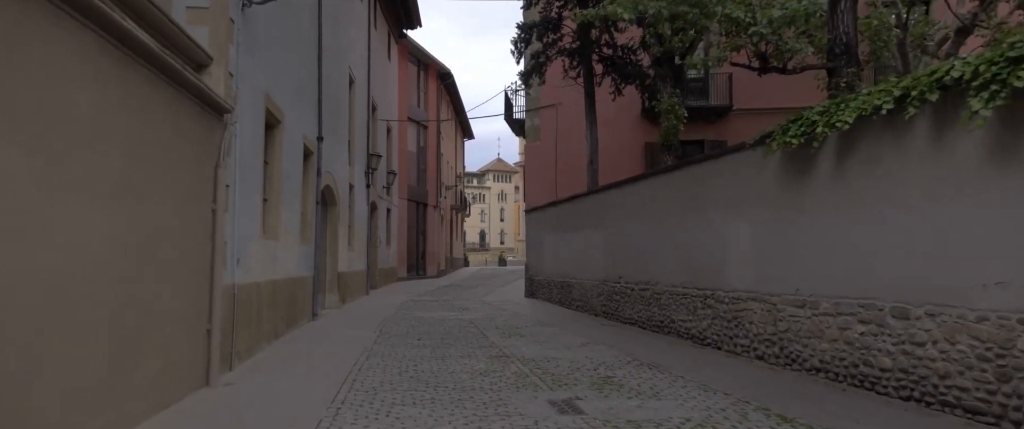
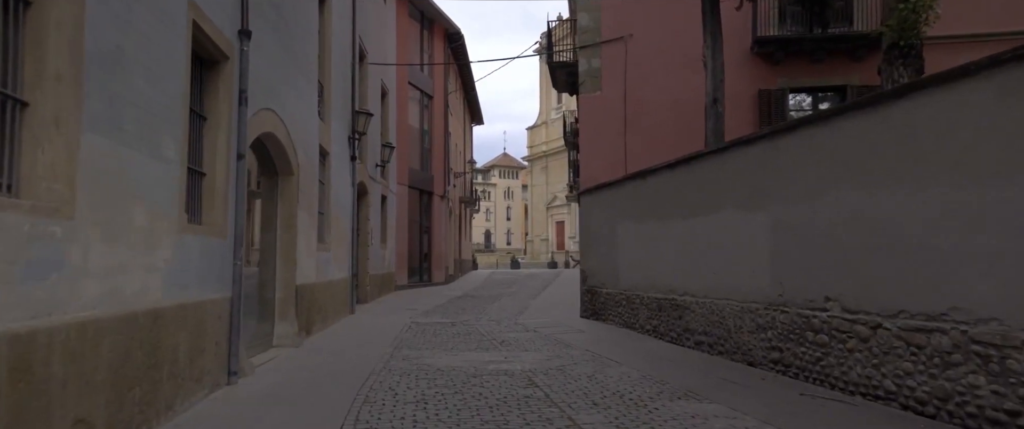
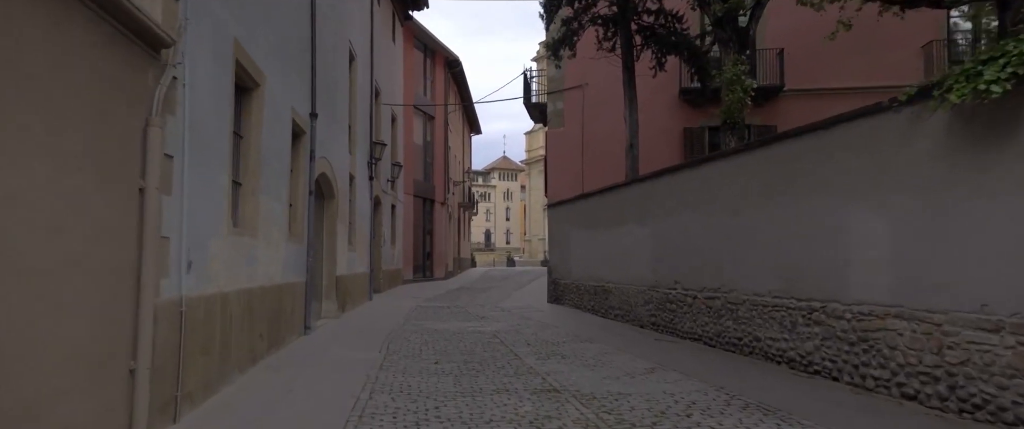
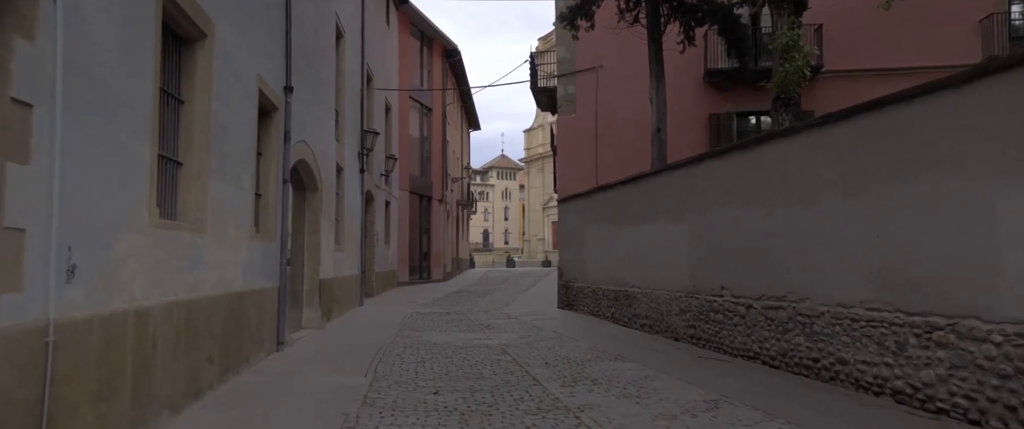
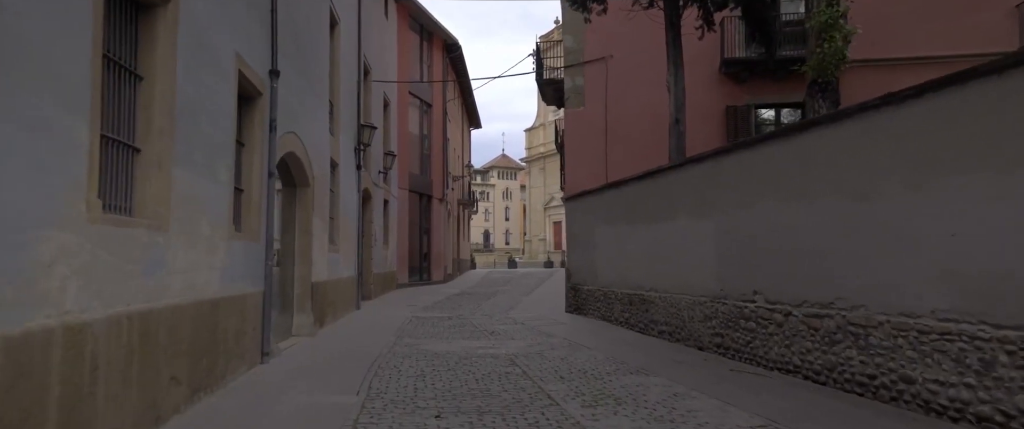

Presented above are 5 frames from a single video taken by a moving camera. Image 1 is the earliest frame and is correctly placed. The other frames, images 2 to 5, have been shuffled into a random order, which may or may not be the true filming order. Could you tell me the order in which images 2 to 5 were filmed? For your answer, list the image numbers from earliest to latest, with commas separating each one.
3, 4, 5, 2
